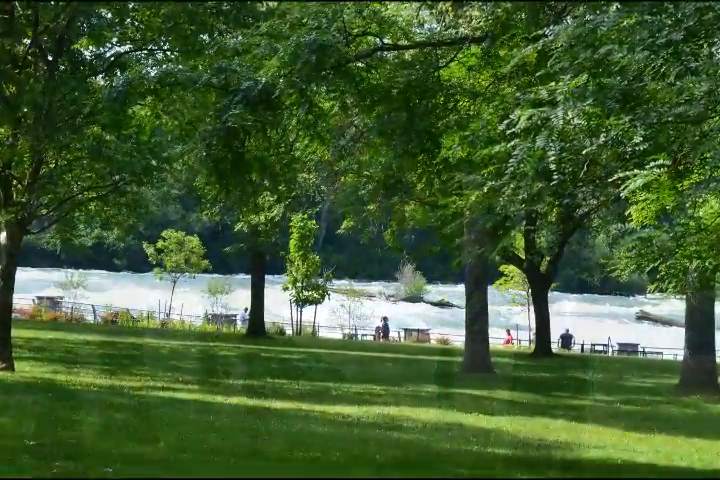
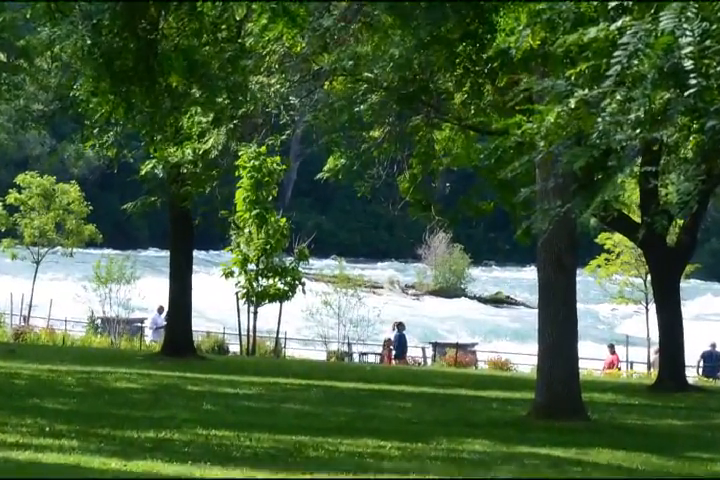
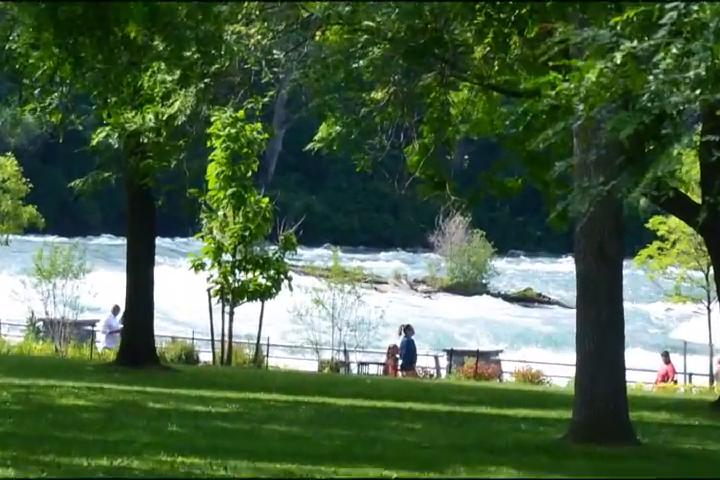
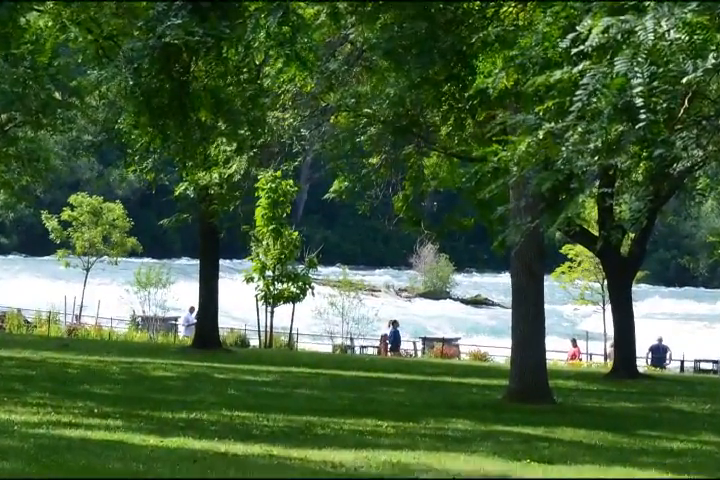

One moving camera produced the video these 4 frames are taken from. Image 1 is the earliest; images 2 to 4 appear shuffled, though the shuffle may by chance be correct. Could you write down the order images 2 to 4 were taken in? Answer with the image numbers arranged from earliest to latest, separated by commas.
4, 2, 3
